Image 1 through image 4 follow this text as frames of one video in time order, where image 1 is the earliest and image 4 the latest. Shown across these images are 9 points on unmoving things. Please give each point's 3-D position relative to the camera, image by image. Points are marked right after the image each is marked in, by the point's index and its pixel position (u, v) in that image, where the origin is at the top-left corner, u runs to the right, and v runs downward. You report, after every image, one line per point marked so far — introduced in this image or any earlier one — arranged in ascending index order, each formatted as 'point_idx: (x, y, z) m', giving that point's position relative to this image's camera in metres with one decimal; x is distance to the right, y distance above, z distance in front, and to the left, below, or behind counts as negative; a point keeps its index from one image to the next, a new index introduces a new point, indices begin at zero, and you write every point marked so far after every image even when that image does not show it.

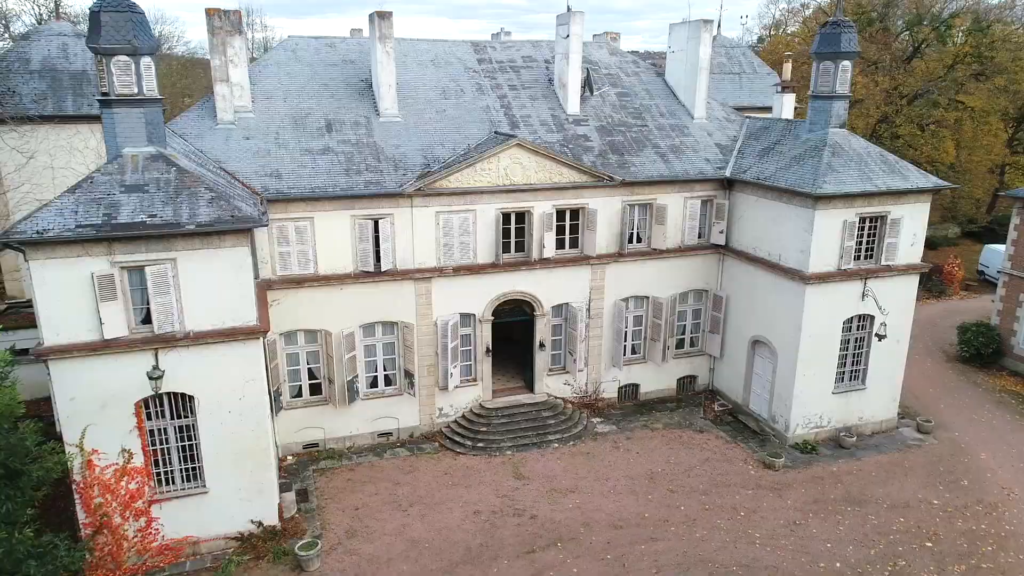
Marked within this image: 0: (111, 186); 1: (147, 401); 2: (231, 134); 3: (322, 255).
0: (-8.7, +2.2, +14.3) m
1: (-8.2, -2.5, +15.0) m
2: (-8.5, +4.6, +19.9) m
3: (-5.6, +1.0, +19.6) m
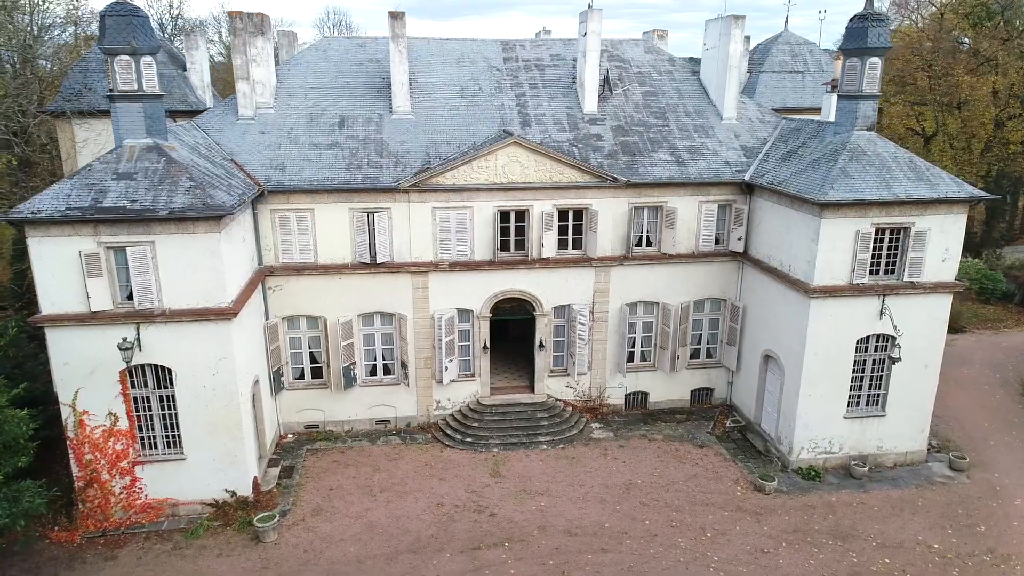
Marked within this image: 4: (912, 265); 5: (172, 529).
0: (-9.7, +2.7, +15.9) m
1: (-9.4, -2.0, +16.4) m
2: (-8.5, +5.1, +21.3) m
3: (-5.9, +1.3, +20.5) m
4: (+10.9, +0.6, +18.1) m
5: (-8.7, -6.2, +17.0) m
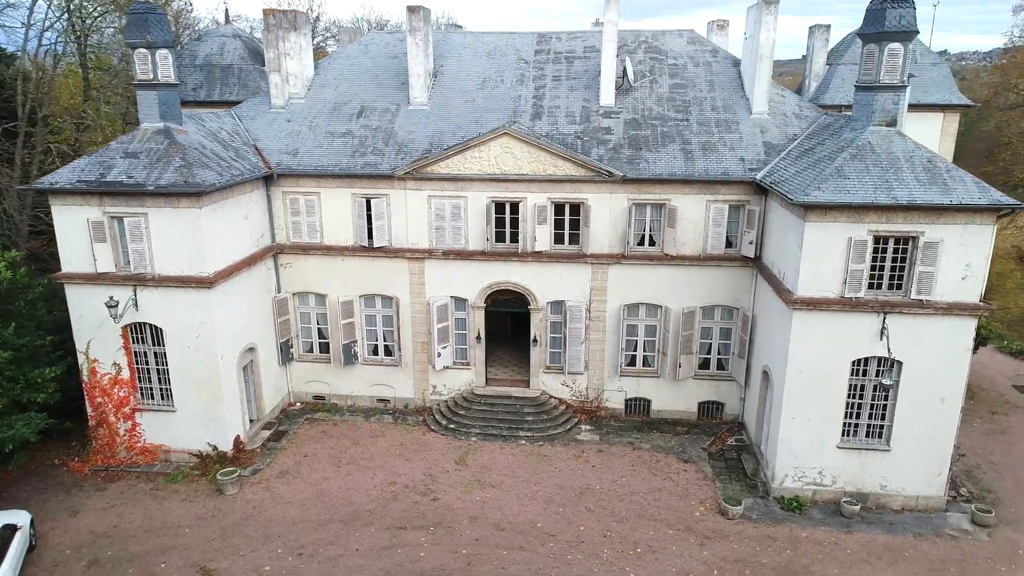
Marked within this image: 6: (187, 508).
0: (-10.8, +3.7, +18.1) m
1: (-10.7, -1.1, +18.6) m
2: (-8.2, +5.9, +23.1) m
3: (-6.1, +2.0, +21.8) m
4: (+9.7, +0.2, +15.7) m
5: (-10.1, -5.3, +19.1) m
6: (-8.5, -5.7, +17.3) m
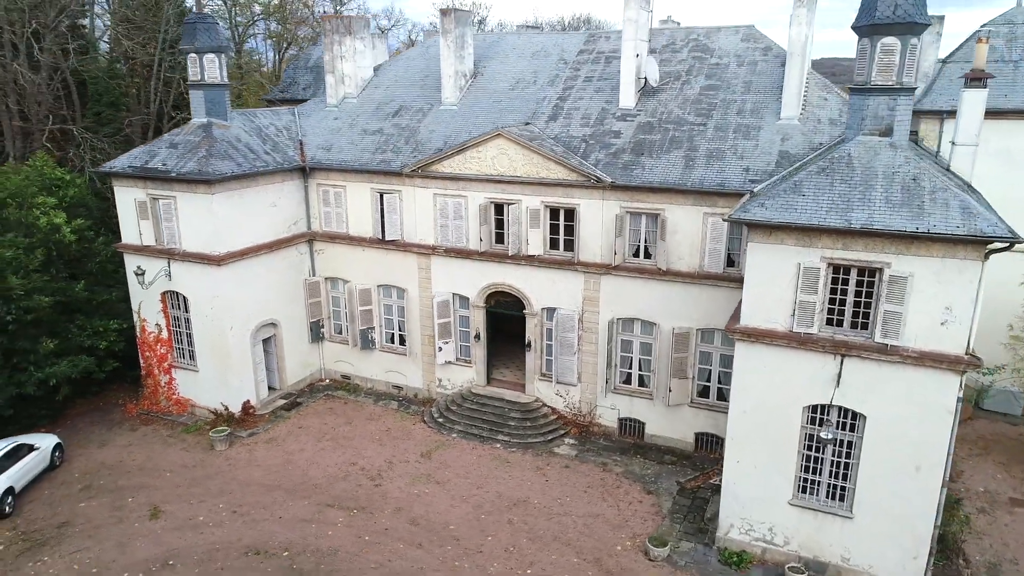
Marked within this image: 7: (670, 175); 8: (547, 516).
0: (-11.1, +4.6, +21.2) m
1: (-11.3, -0.2, +21.7) m
2: (-7.0, +6.5, +25.2) m
3: (-5.7, +2.4, +23.4) m
4: (+7.4, -0.7, +13.1) m
5: (-11.0, -4.5, +22.1) m
6: (-10.0, -5.0, +19.9) m
7: (+4.5, +3.2, +18.7) m
8: (+0.9, -5.9, +17.0) m
